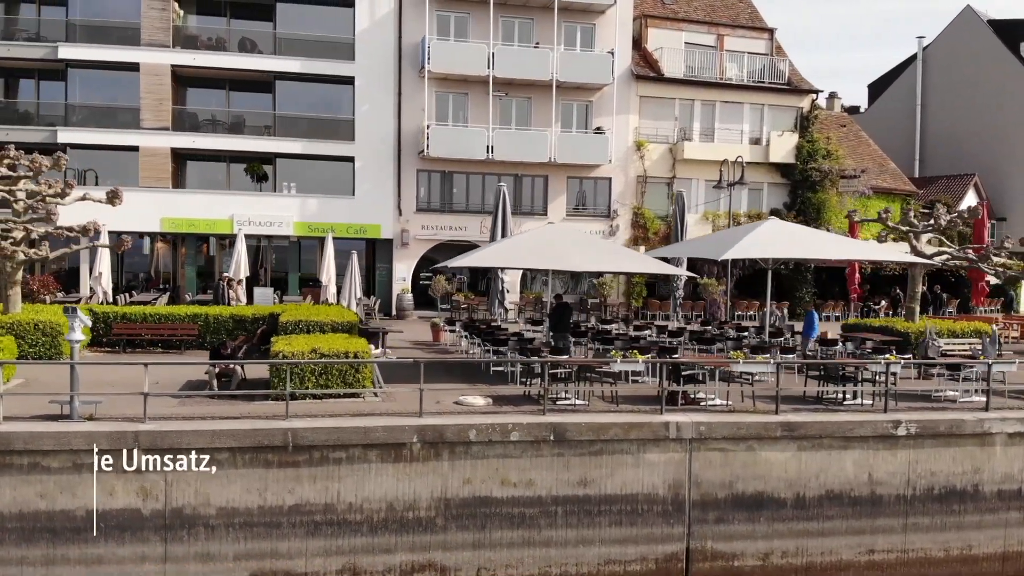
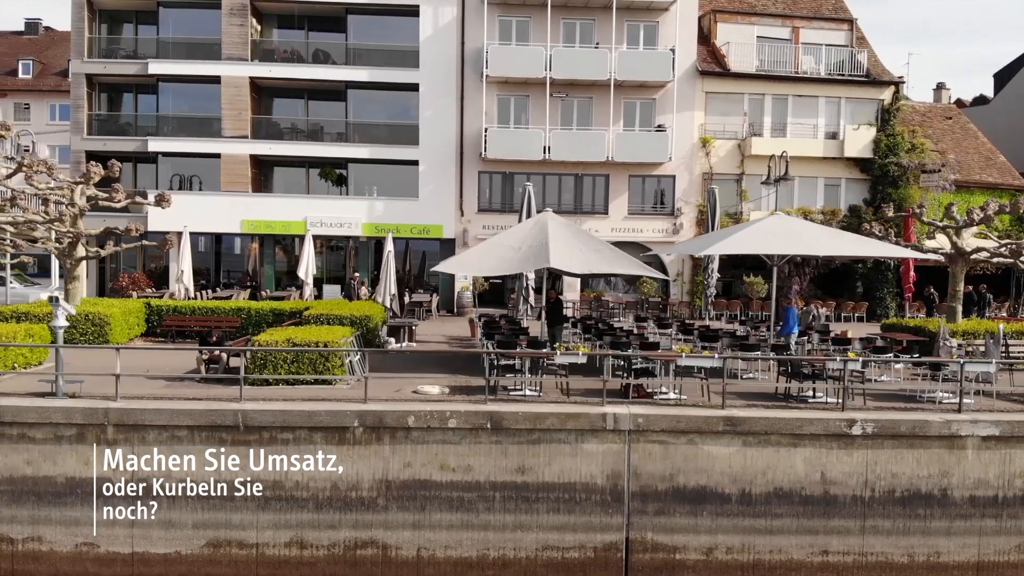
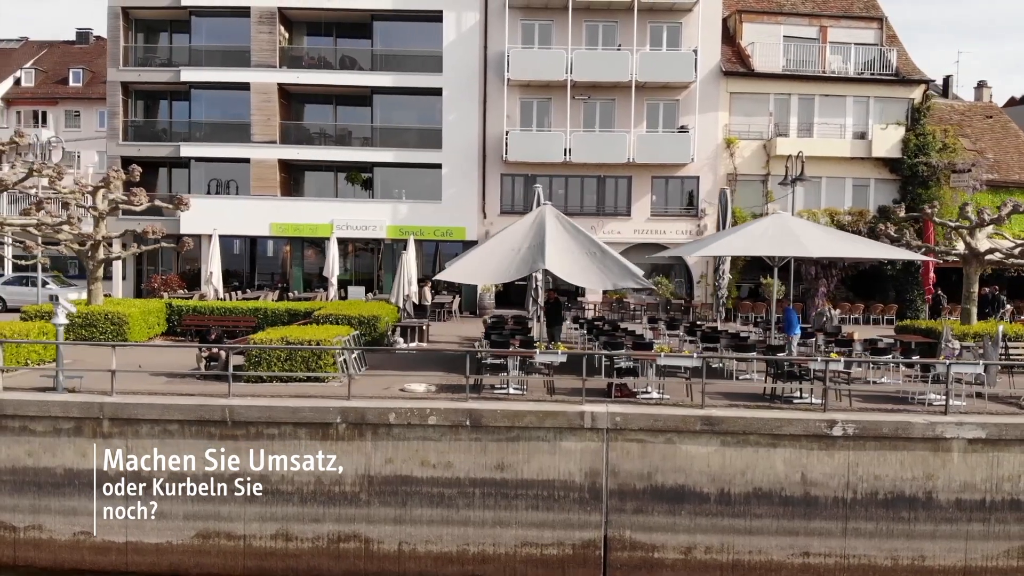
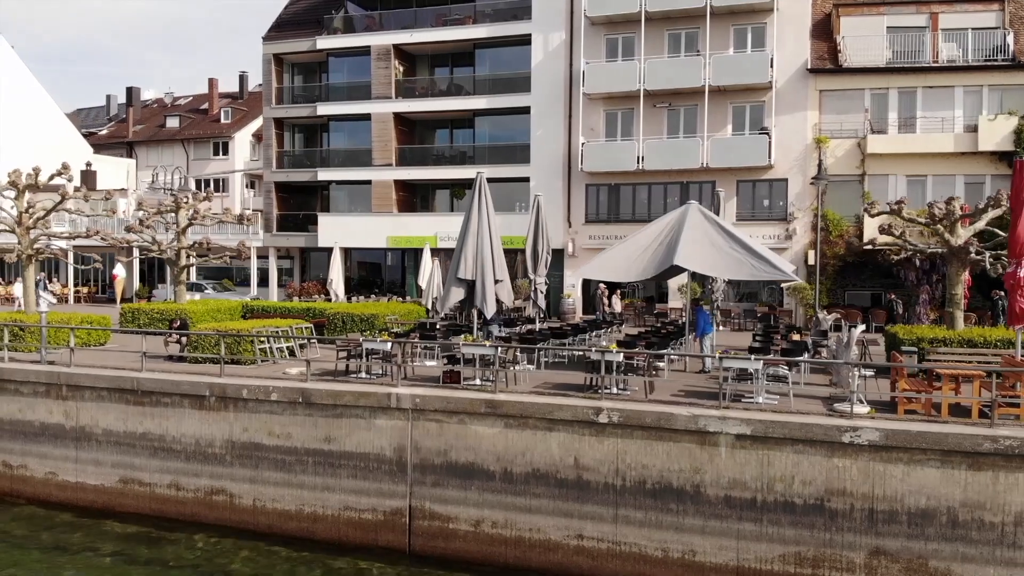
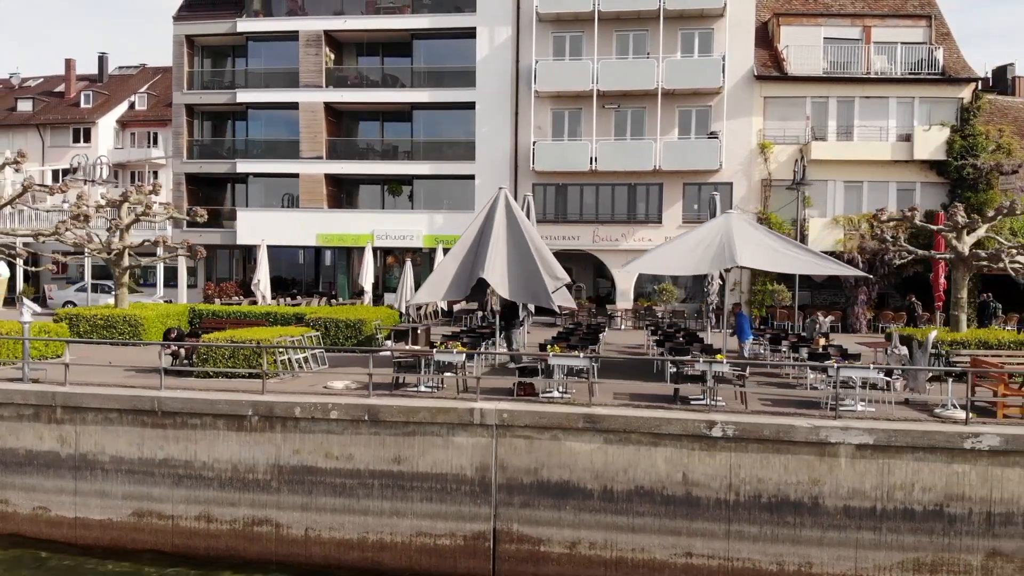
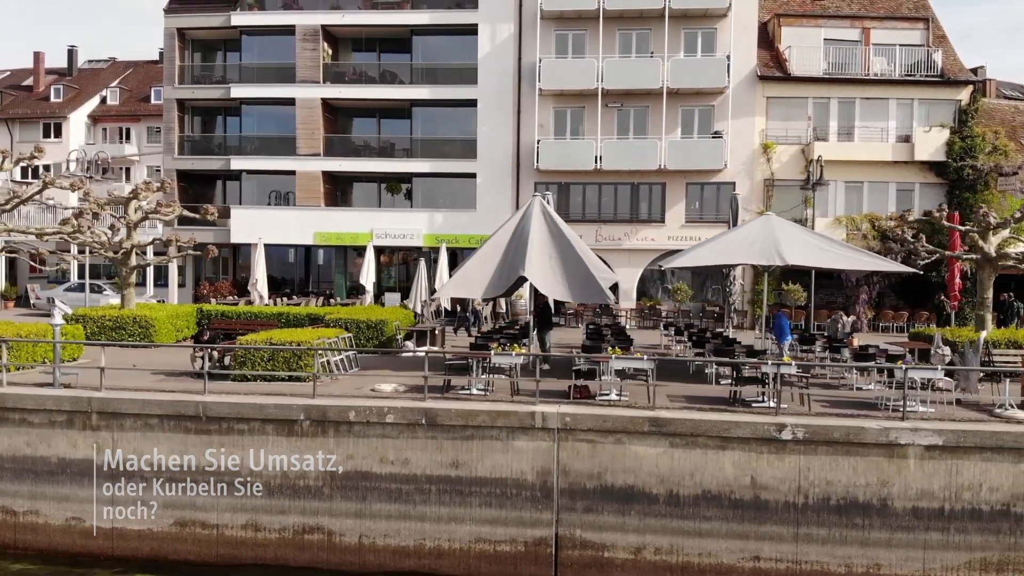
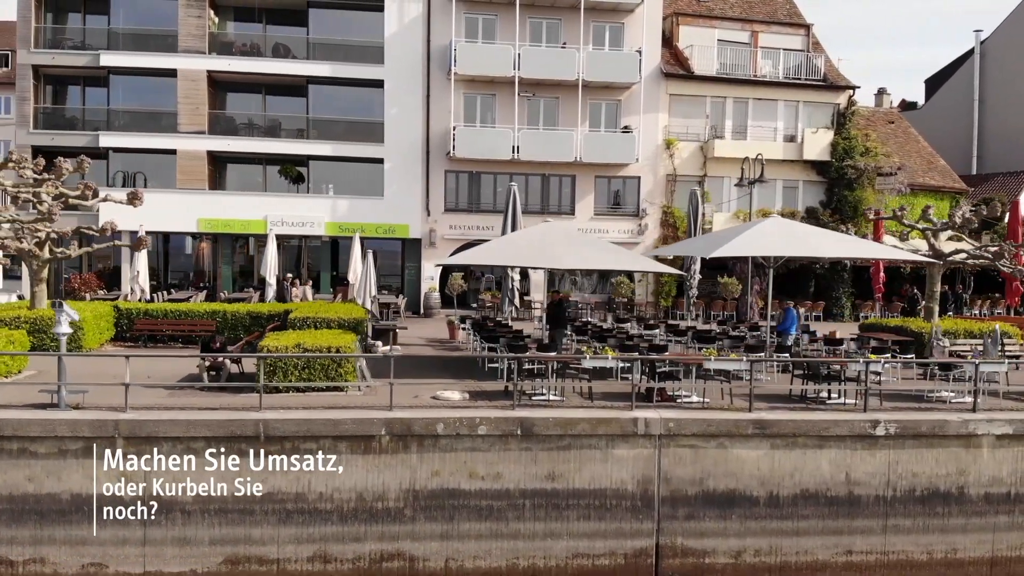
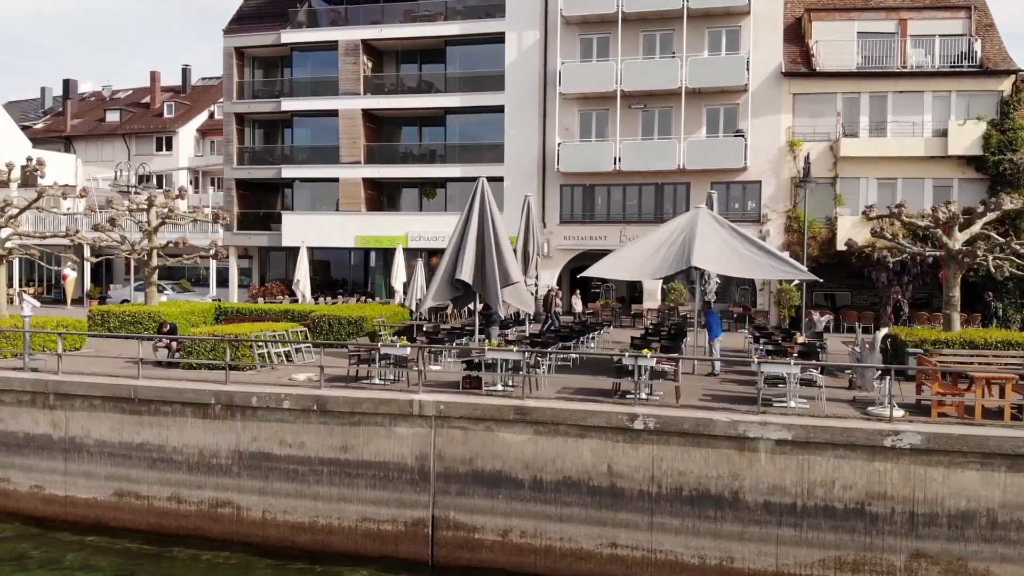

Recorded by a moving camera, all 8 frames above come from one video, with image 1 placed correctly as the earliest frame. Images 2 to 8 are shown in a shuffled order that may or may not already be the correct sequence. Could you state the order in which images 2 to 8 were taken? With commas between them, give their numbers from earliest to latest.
7, 2, 3, 6, 5, 8, 4
